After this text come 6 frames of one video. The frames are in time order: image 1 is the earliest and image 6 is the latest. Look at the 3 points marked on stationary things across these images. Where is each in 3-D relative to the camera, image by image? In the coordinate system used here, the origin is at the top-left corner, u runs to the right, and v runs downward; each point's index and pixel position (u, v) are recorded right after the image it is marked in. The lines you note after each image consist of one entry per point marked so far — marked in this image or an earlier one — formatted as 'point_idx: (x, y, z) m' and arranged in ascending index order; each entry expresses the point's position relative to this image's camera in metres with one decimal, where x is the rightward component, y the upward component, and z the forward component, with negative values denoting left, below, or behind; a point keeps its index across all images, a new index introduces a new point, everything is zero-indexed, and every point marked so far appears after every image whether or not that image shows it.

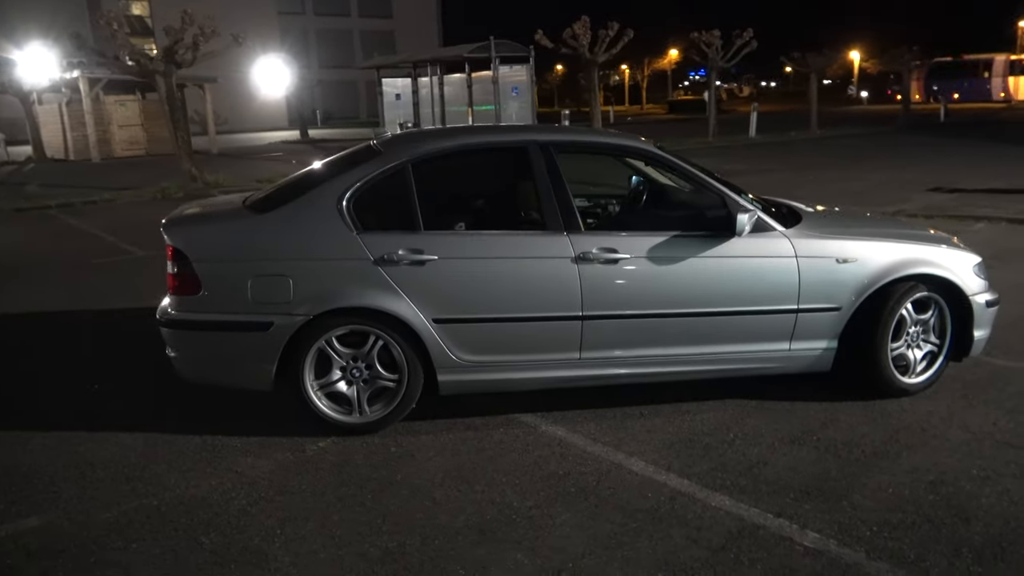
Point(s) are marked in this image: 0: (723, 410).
0: (+1.4, -0.8, +5.0) m
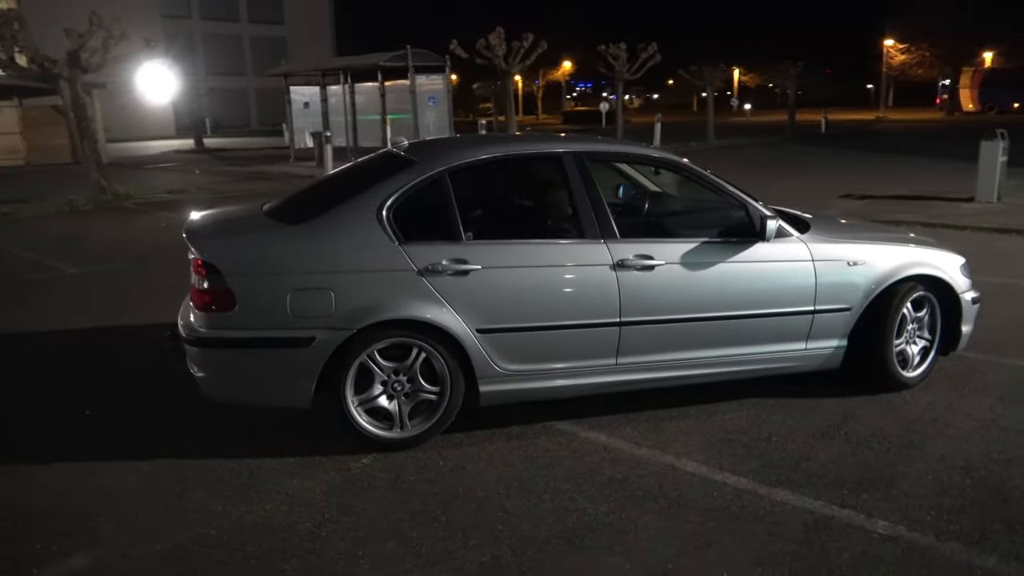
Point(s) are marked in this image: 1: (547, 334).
0: (+1.6, -0.8, +5.2) m
1: (+0.2, -0.3, +4.7) m
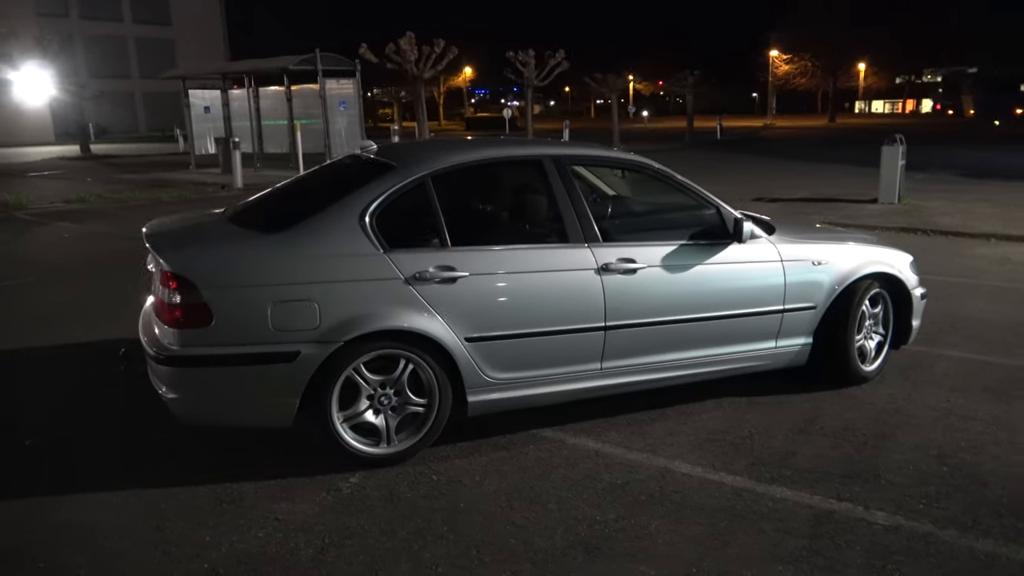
0: (+1.4, -0.8, +5.3) m
1: (+0.1, -0.3, +4.7) m
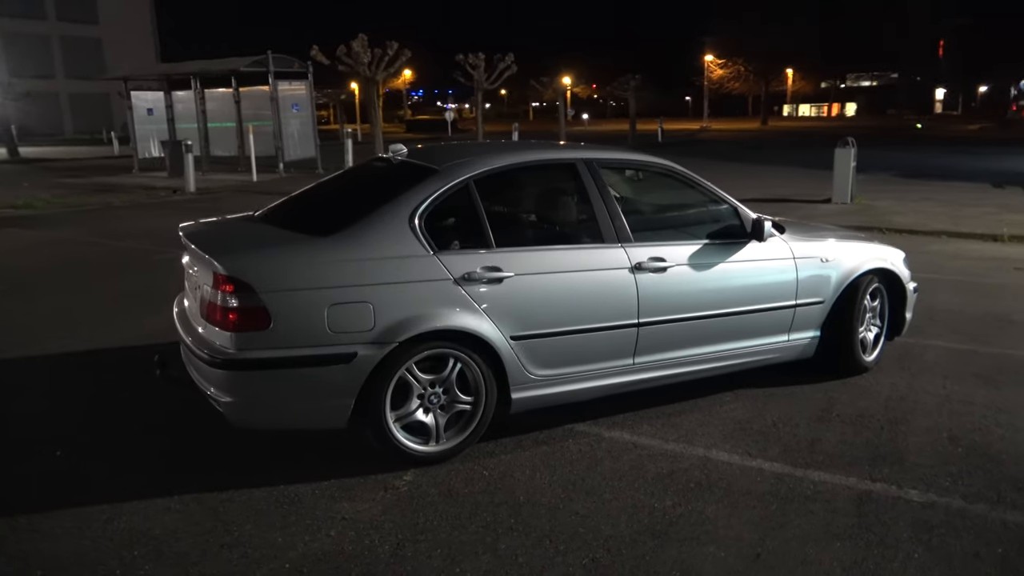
0: (+1.6, -0.8, +5.5) m
1: (+0.4, -0.3, +4.8) m
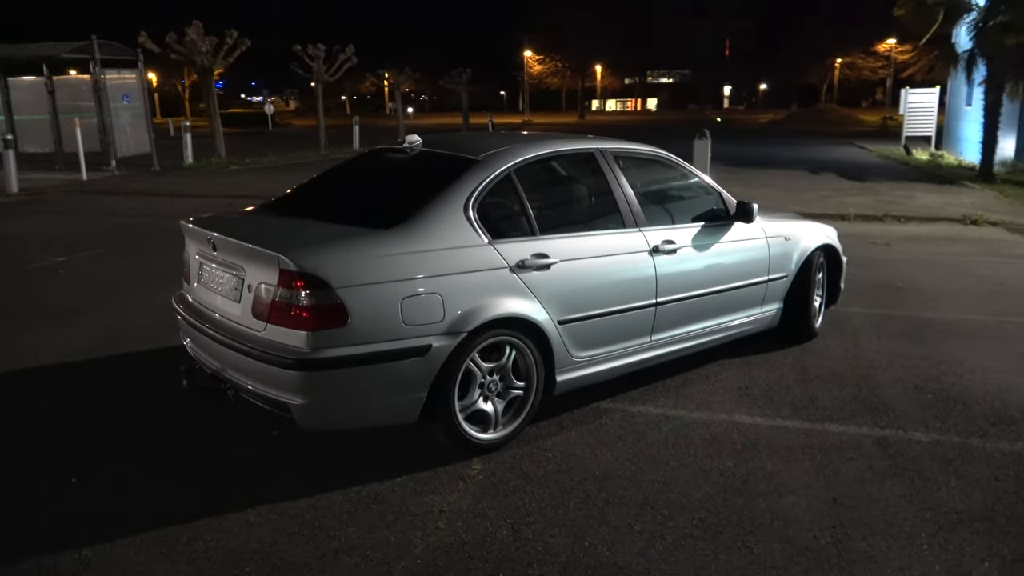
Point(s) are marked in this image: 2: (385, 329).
0: (+1.7, -0.6, +6.0) m
1: (+0.6, -0.2, +5.0) m
2: (-0.7, -0.2, +4.1) m
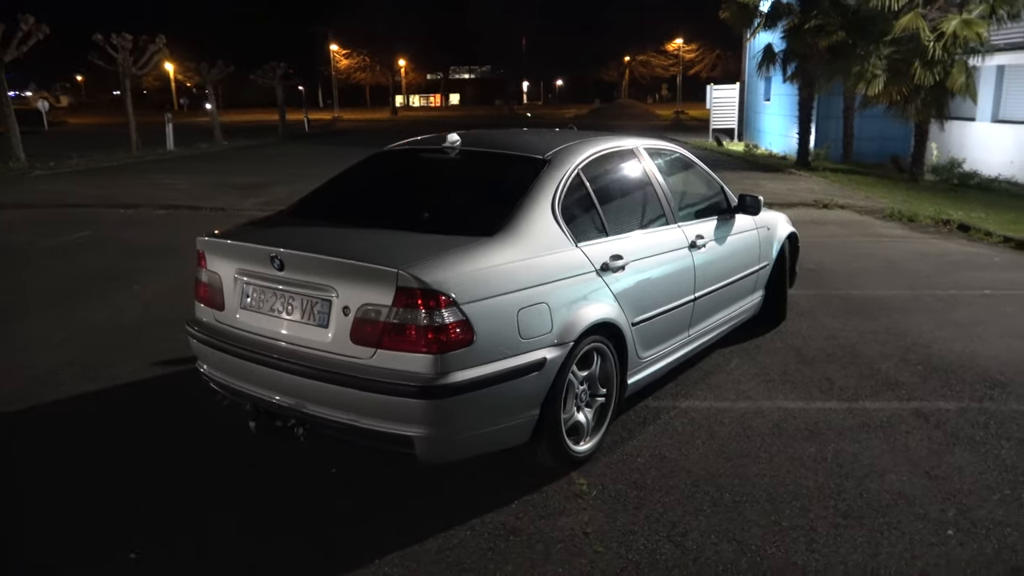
0: (+1.8, -0.5, +6.2) m
1: (+1.0, -0.2, +5.0) m
2: (0.0, -0.3, +3.7) m
